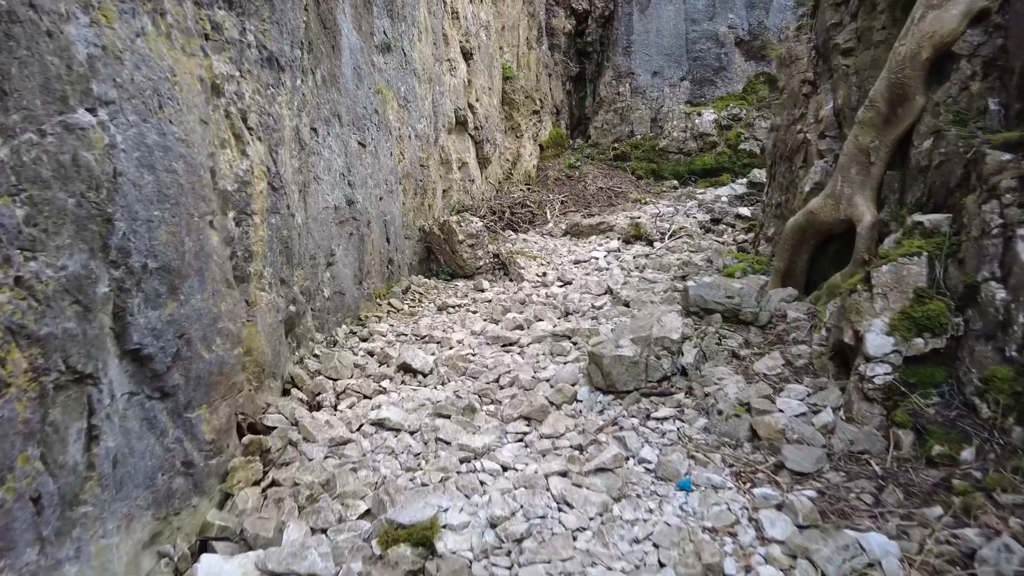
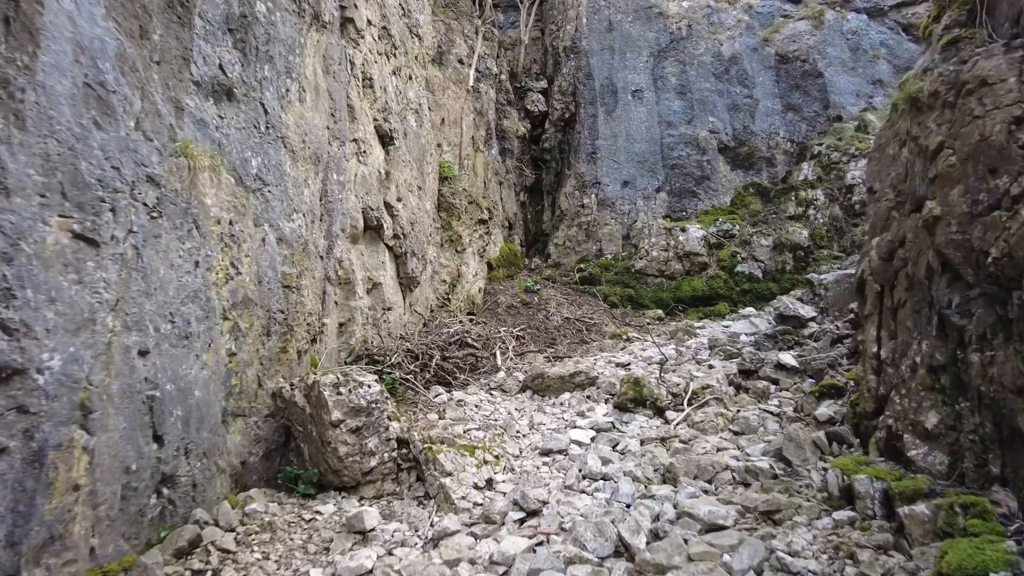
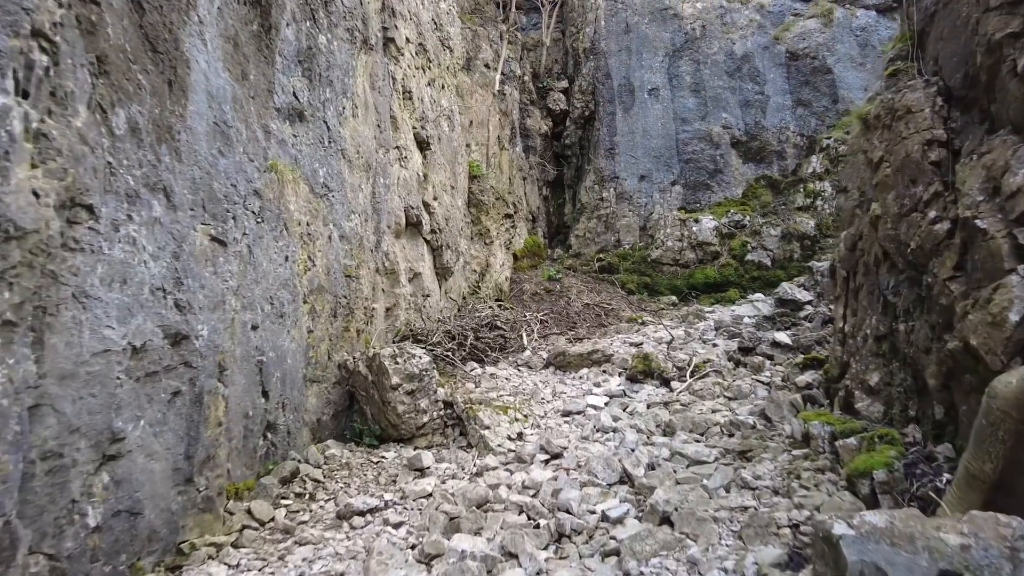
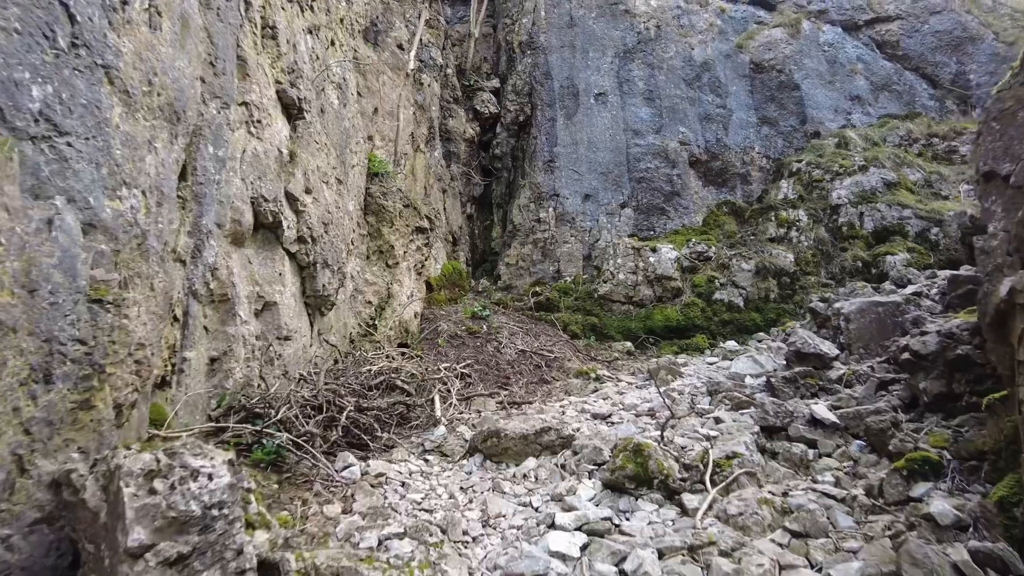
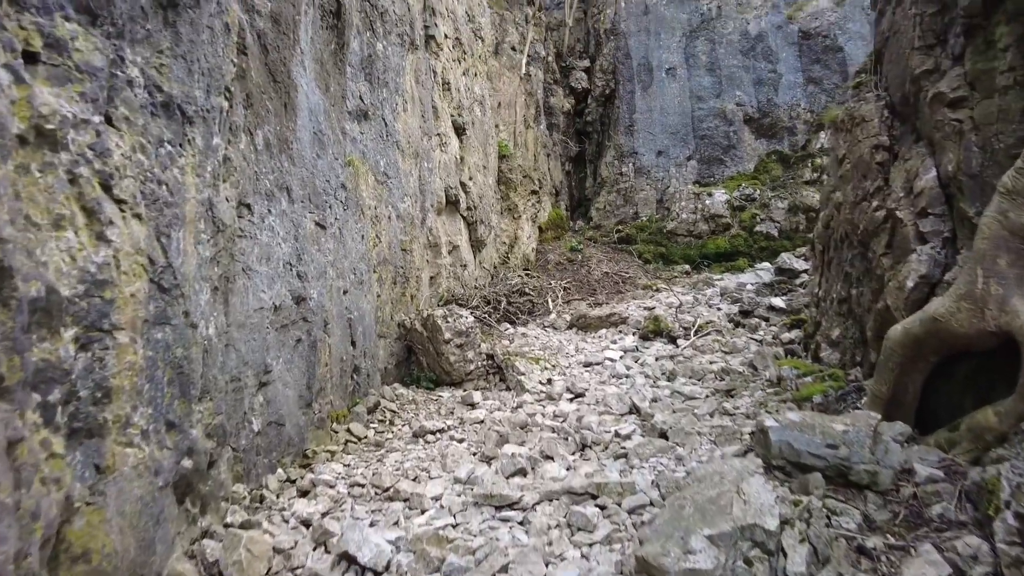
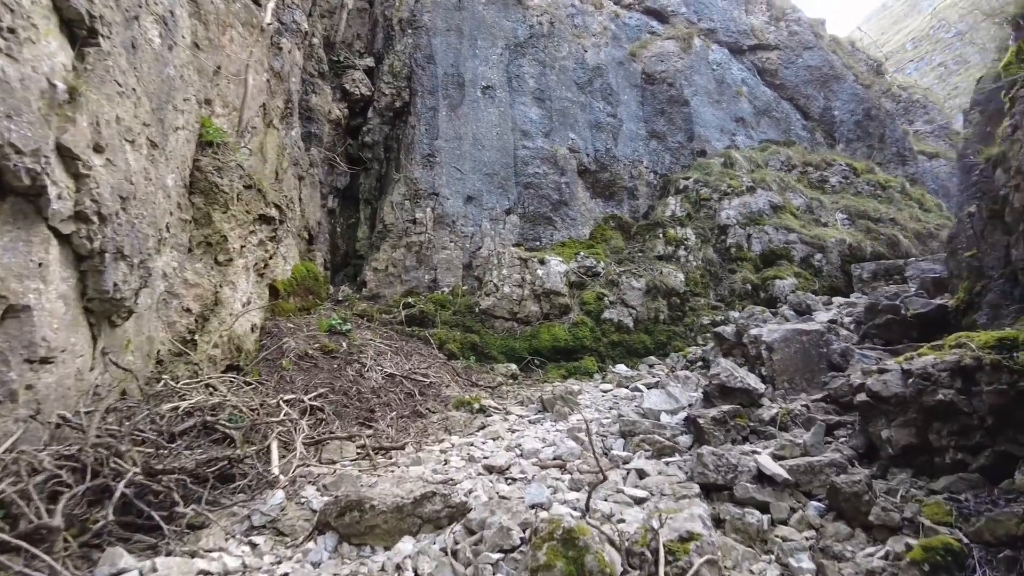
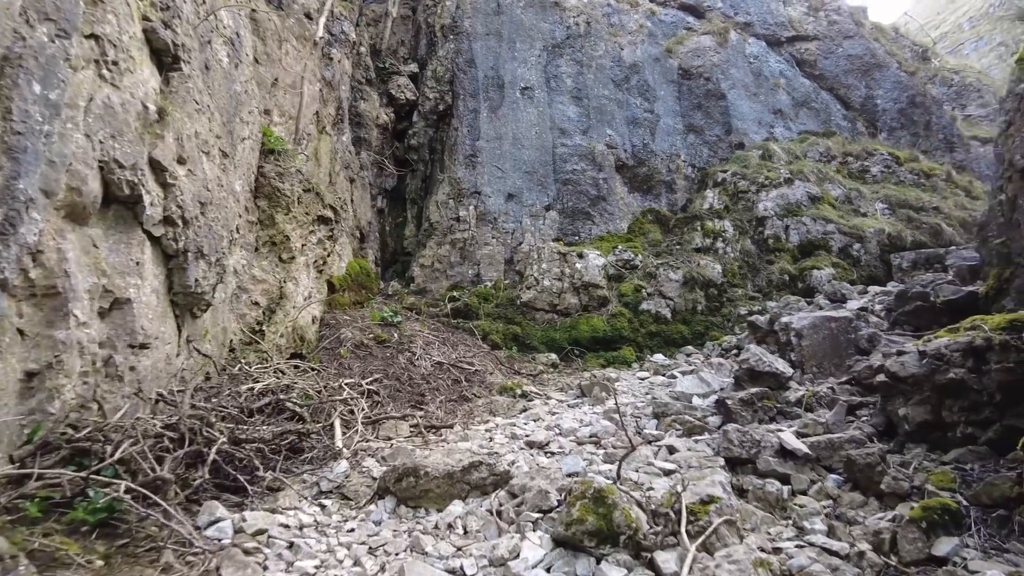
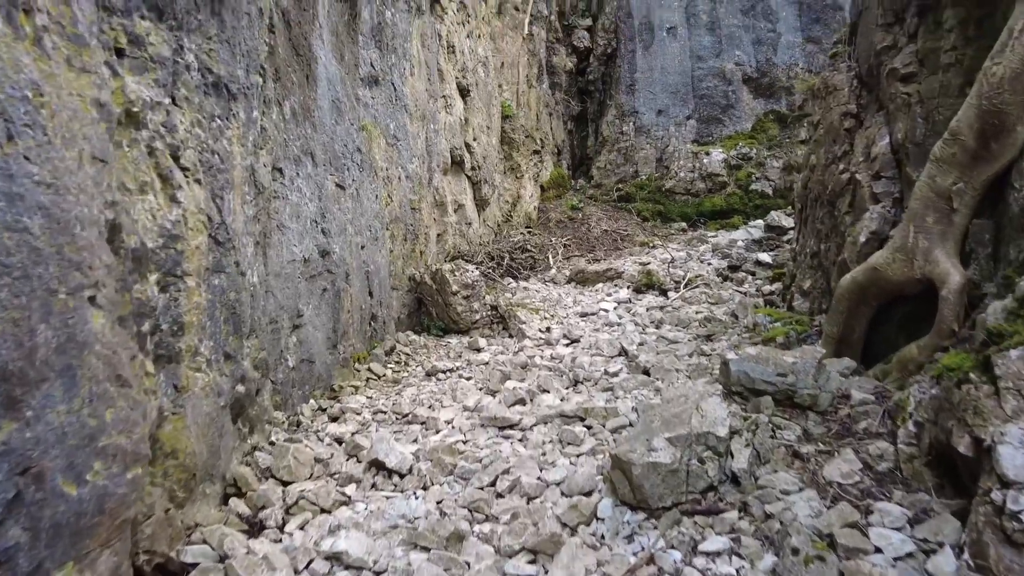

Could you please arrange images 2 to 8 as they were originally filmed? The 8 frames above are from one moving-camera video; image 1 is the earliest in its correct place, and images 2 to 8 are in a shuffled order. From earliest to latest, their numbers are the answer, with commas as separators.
8, 5, 3, 2, 4, 7, 6
